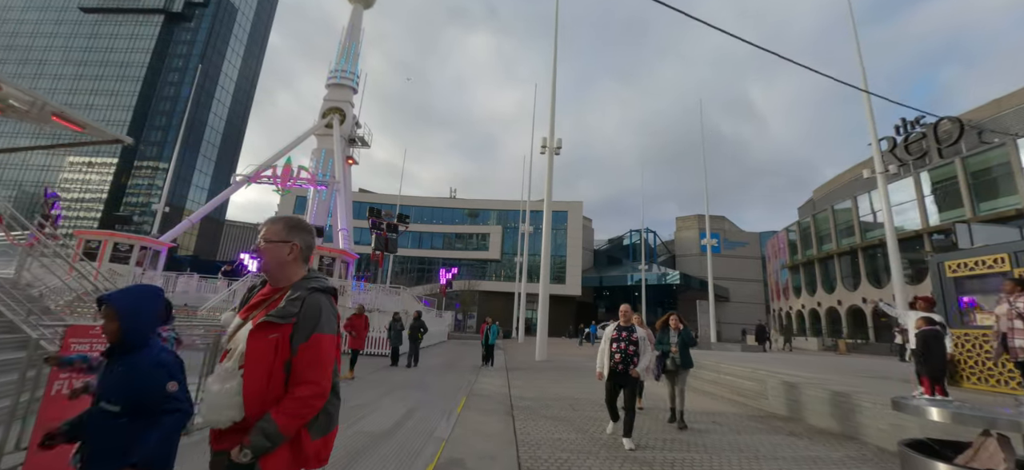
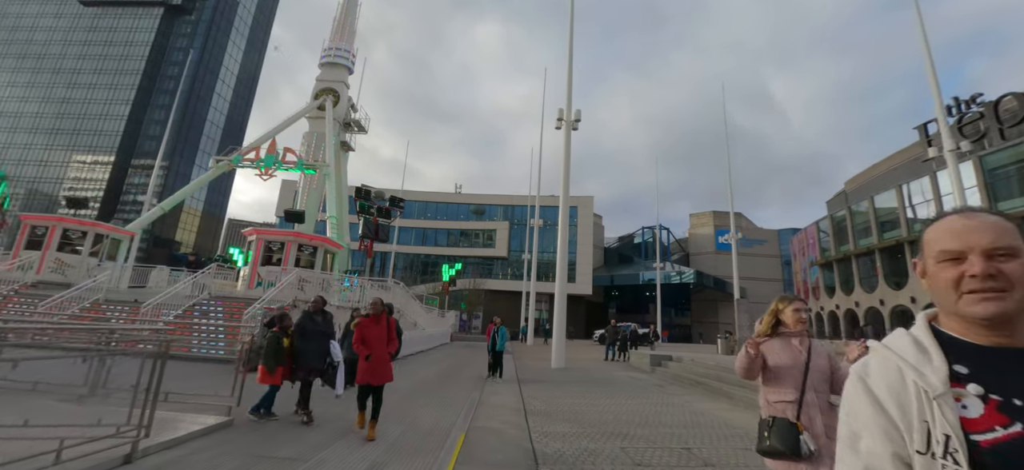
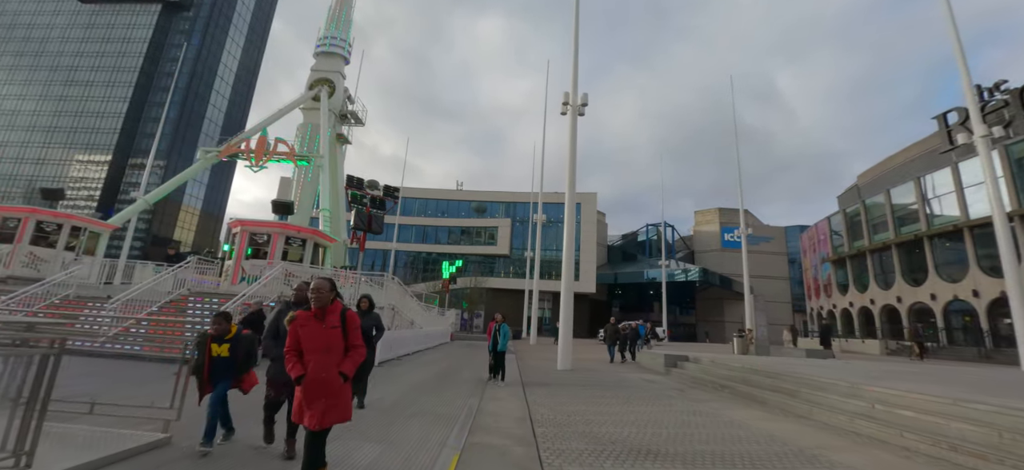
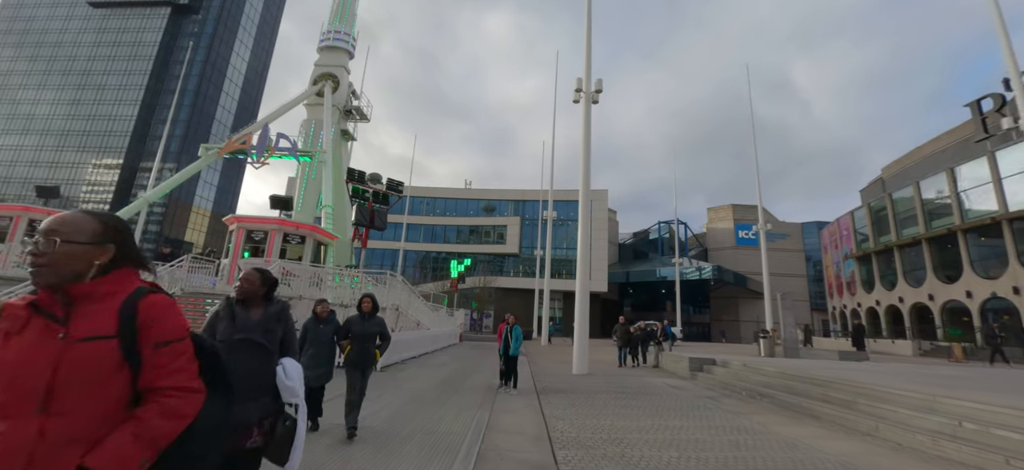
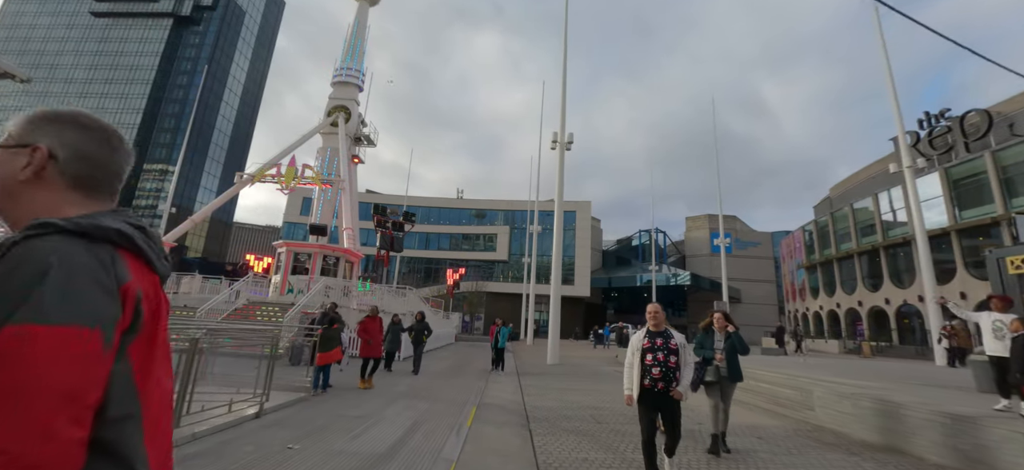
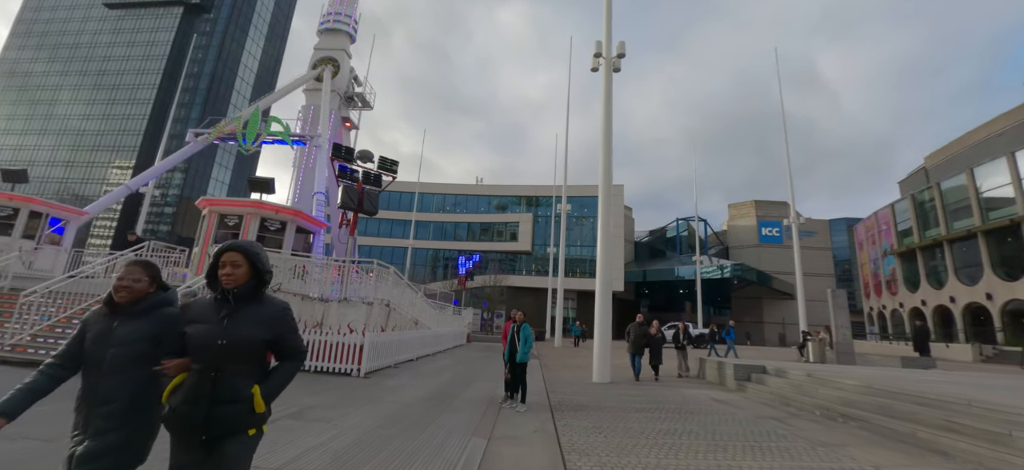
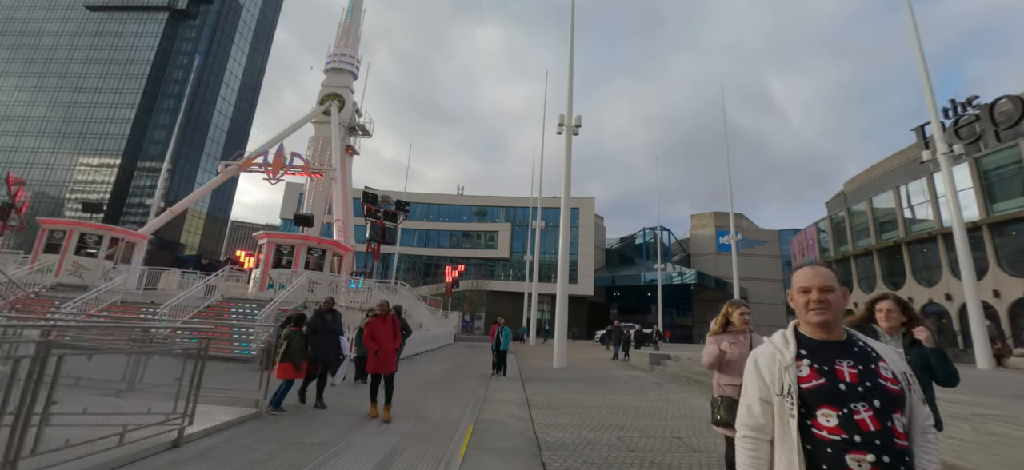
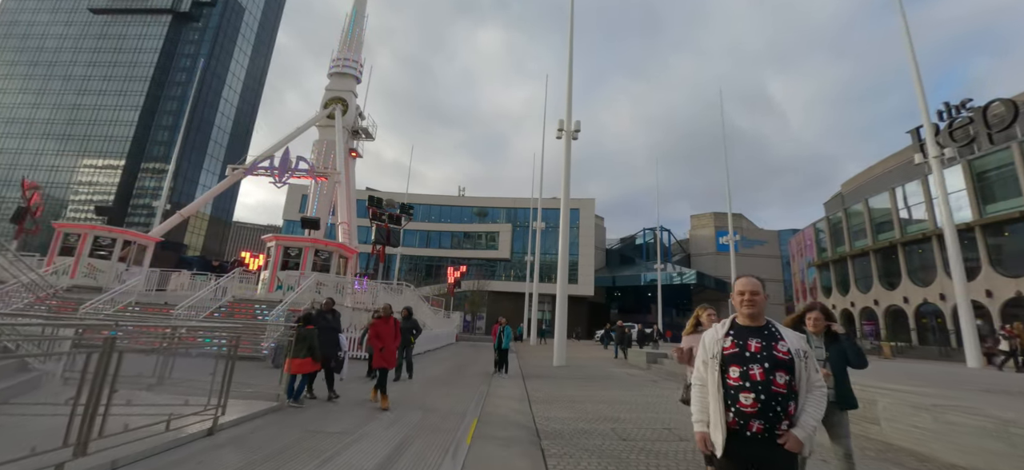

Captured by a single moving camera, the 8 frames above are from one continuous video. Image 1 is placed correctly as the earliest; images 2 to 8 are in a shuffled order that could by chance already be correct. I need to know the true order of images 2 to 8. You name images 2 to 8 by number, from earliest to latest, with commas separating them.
5, 8, 7, 2, 3, 4, 6
